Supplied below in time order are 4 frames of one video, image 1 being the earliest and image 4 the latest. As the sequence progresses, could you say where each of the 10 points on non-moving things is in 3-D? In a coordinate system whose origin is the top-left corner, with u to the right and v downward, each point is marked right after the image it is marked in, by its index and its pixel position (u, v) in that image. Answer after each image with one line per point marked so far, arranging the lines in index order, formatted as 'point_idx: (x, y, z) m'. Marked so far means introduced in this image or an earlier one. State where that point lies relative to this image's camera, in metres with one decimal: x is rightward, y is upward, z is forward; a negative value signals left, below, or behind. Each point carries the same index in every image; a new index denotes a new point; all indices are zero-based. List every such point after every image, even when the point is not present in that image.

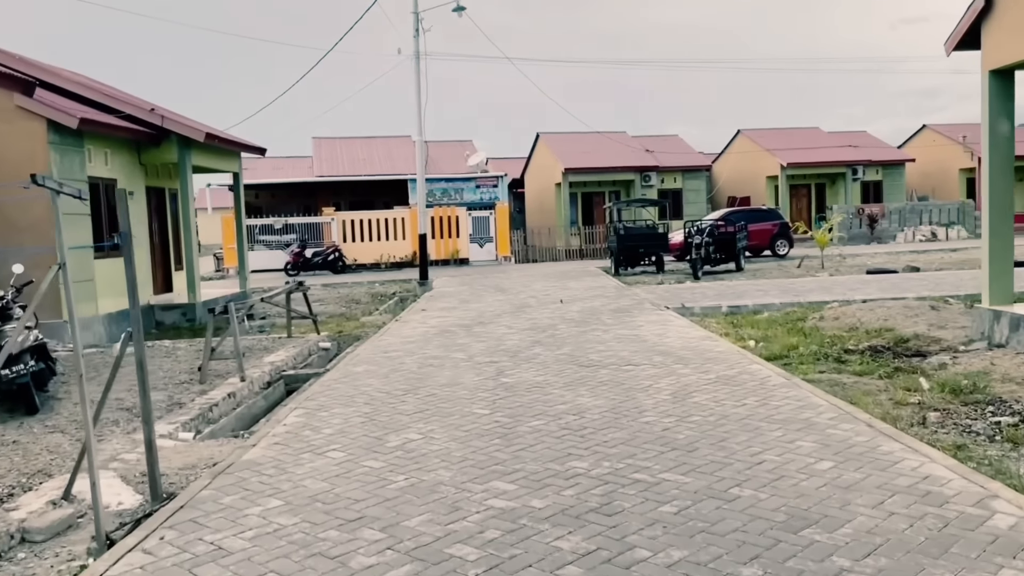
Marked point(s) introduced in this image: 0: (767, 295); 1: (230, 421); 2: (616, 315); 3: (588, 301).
0: (+4.4, -0.1, +13.6) m
1: (-2.5, -1.2, +7.2) m
2: (+1.6, -0.4, +11.9) m
3: (+1.3, -0.2, +14.0) m
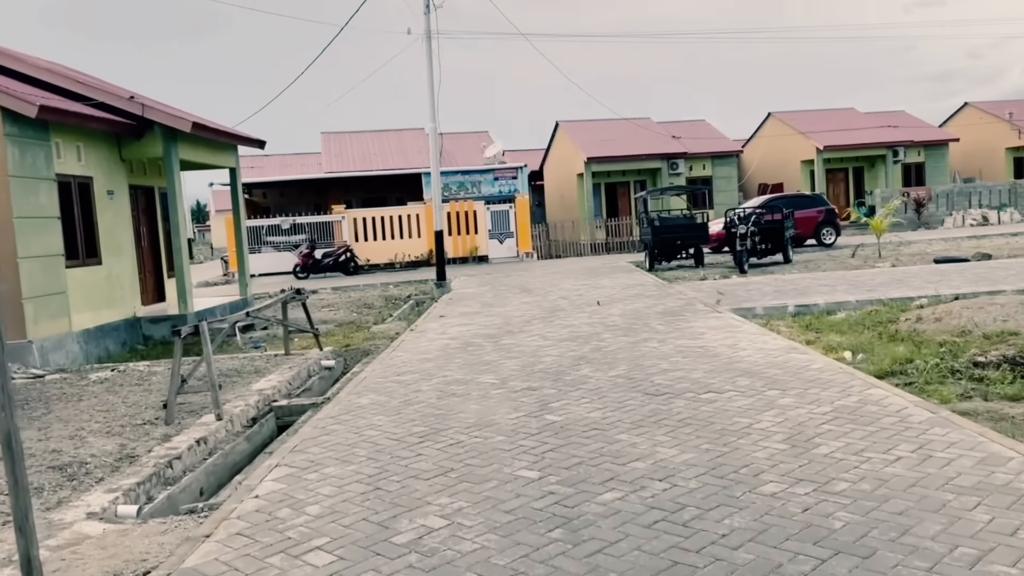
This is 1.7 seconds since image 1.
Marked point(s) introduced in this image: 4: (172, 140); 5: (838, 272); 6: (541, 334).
0: (+4.8, 0.0, +11.8) m
1: (-2.2, -1.3, +5.5) m
2: (+2.0, -0.4, +10.2) m
3: (+1.8, -0.2, +12.3) m
4: (-5.5, +2.4, +12.8) m
5: (+6.2, +0.3, +15.1) m
6: (+0.3, -0.6, +9.6) m
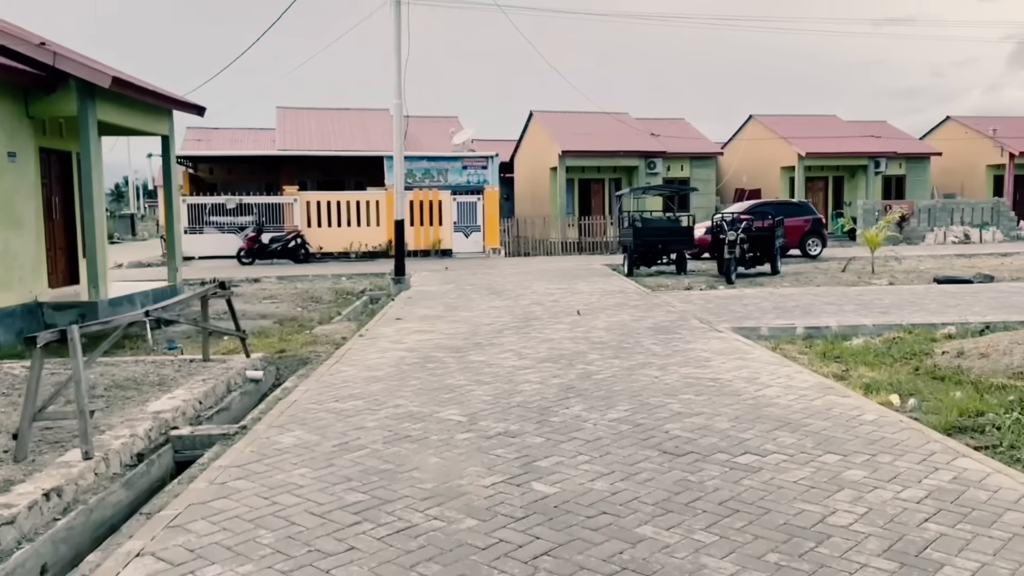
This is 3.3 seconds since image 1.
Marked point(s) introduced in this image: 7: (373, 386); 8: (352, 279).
0: (+4.4, -0.3, +10.5) m
1: (-2.3, -1.3, +3.9) m
2: (+1.6, -0.6, +8.7) m
3: (+1.3, -0.3, +10.8) m
4: (-5.8, +2.6, +11.0) m
5: (+5.6, 0.0, +13.8) m
6: (0.0, -0.6, +8.1) m
7: (-1.2, -0.8, +6.6) m
8: (-3.5, +0.2, +17.4) m
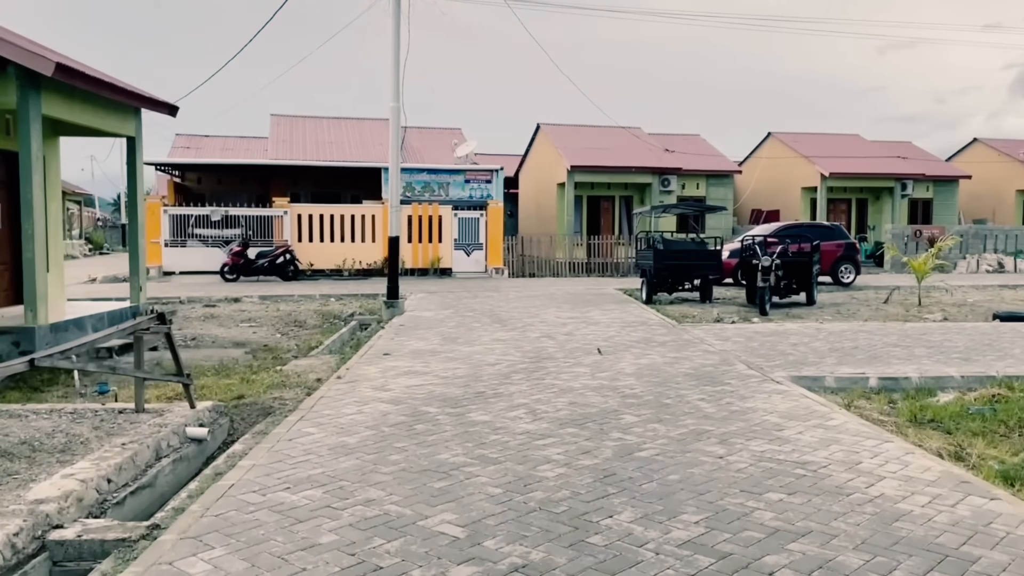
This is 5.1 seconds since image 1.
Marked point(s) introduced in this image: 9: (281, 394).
0: (+4.5, -0.8, +8.9) m
1: (-2.3, -1.5, +2.2) m
2: (+1.7, -0.9, +7.1) m
3: (+1.4, -0.7, +9.1) m
4: (-5.7, +2.4, +9.4) m
5: (+5.7, -0.5, +12.2) m
6: (+0.1, -1.0, +6.4) m
7: (-1.1, -1.1, +4.9) m
8: (-3.4, -0.2, +15.8) m
9: (-2.2, -1.0, +7.4) m
